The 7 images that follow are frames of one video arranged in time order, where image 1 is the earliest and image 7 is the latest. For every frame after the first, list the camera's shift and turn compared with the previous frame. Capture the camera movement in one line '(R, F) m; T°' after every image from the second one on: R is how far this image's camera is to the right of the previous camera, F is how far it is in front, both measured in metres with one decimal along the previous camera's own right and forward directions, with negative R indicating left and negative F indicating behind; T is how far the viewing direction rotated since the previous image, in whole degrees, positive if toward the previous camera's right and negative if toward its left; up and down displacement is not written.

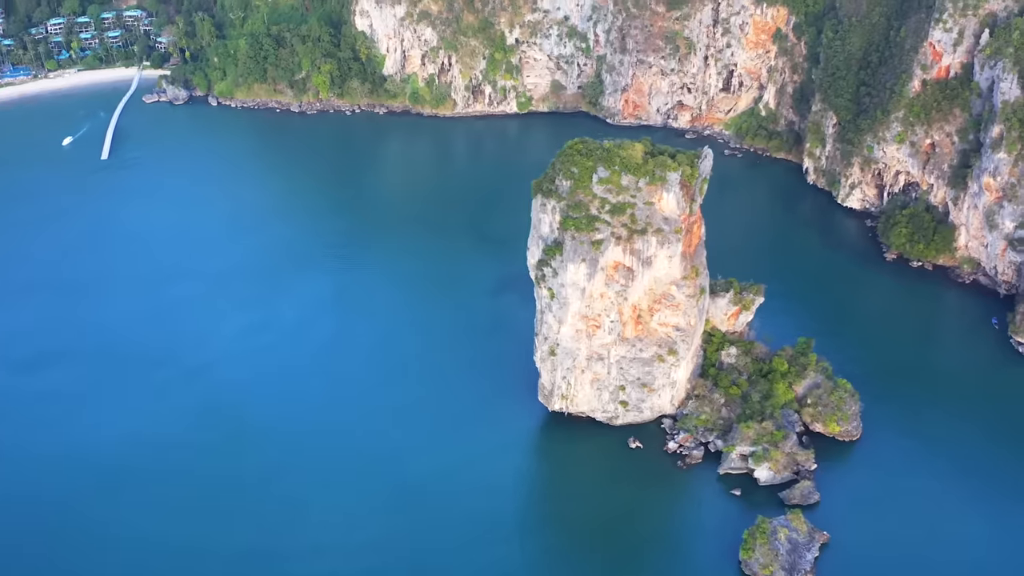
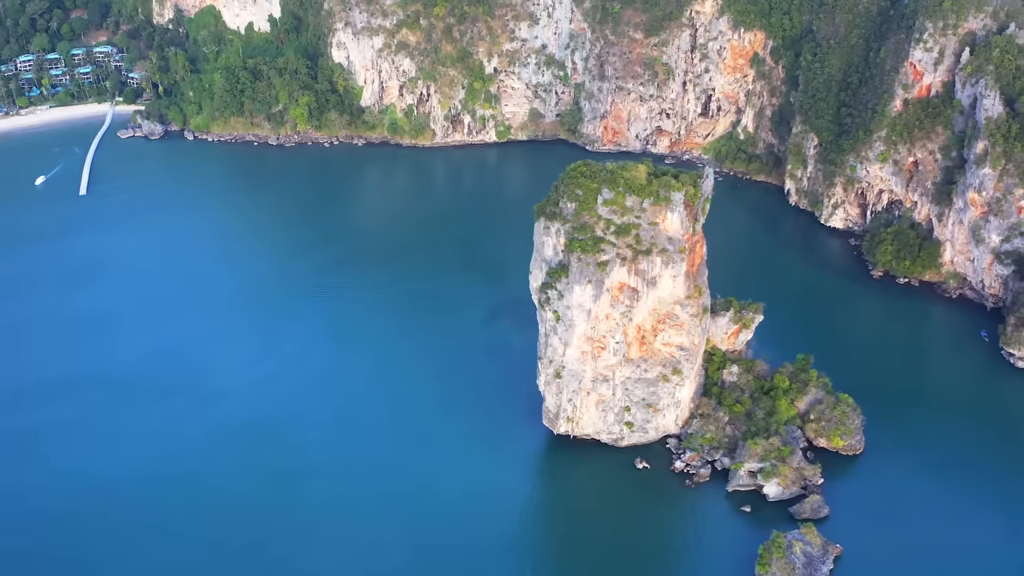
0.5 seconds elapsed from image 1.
(-0.7, +0.2) m; +1°
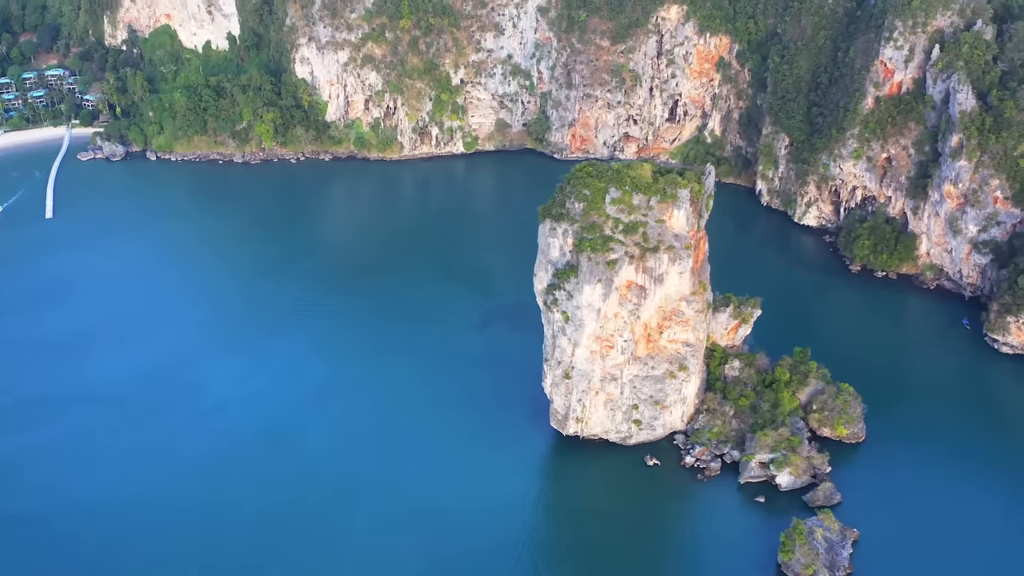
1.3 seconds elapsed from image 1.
(-1.2, 0.0) m; +2°
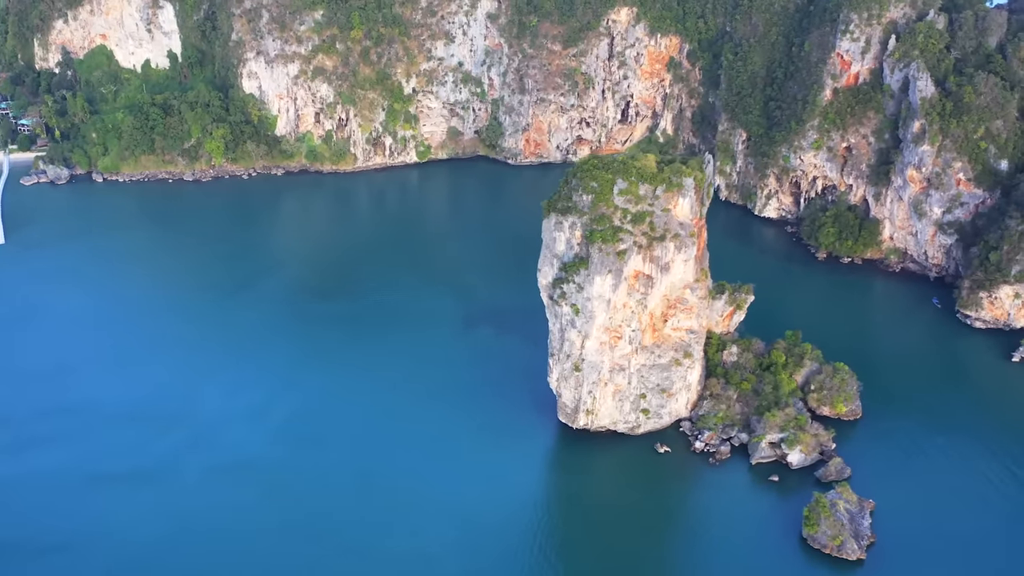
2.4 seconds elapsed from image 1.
(-1.8, 0.0) m; +3°
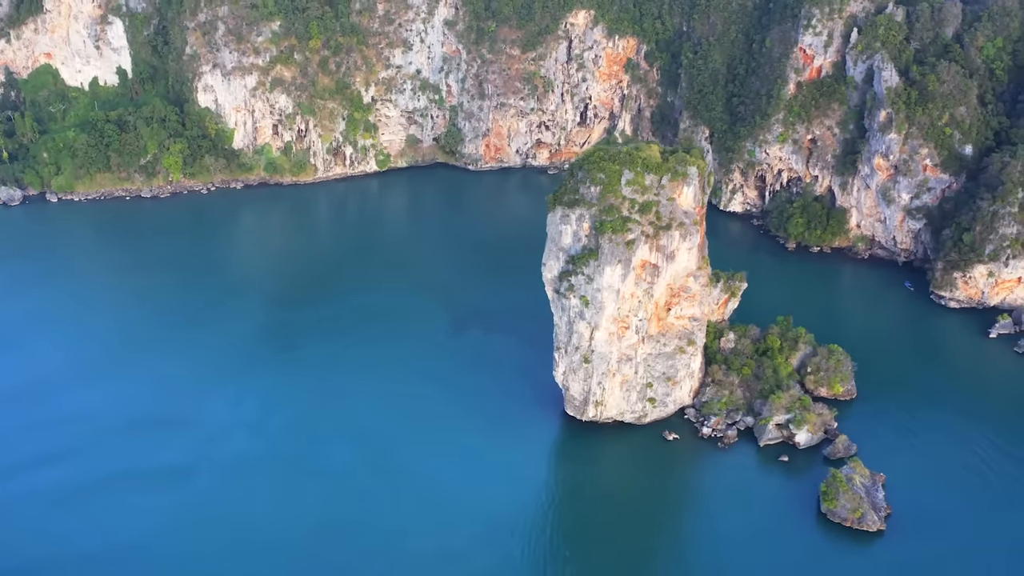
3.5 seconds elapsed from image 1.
(-1.6, -0.1) m; +3°
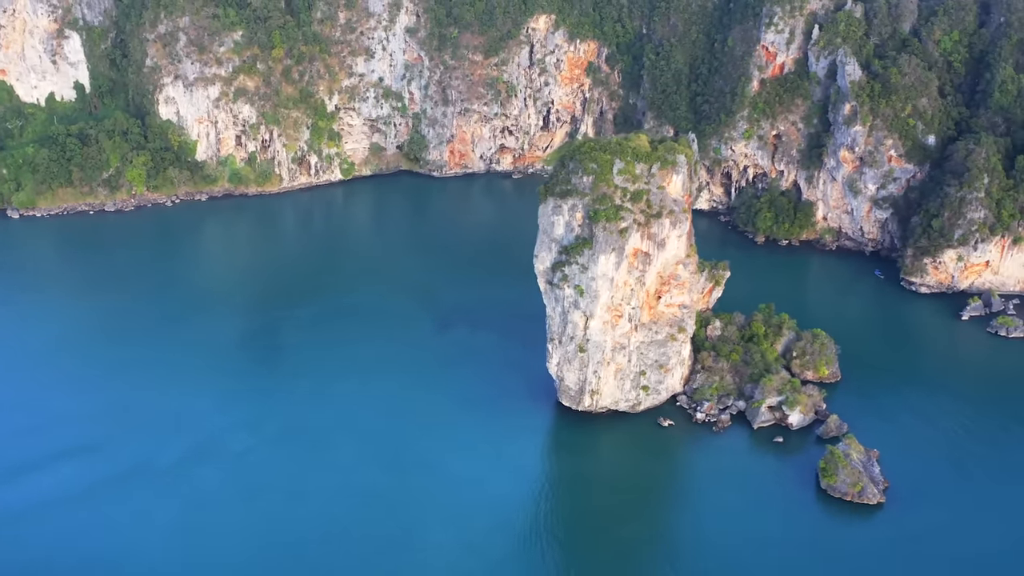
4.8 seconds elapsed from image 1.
(-1.0, -0.2) m; +3°
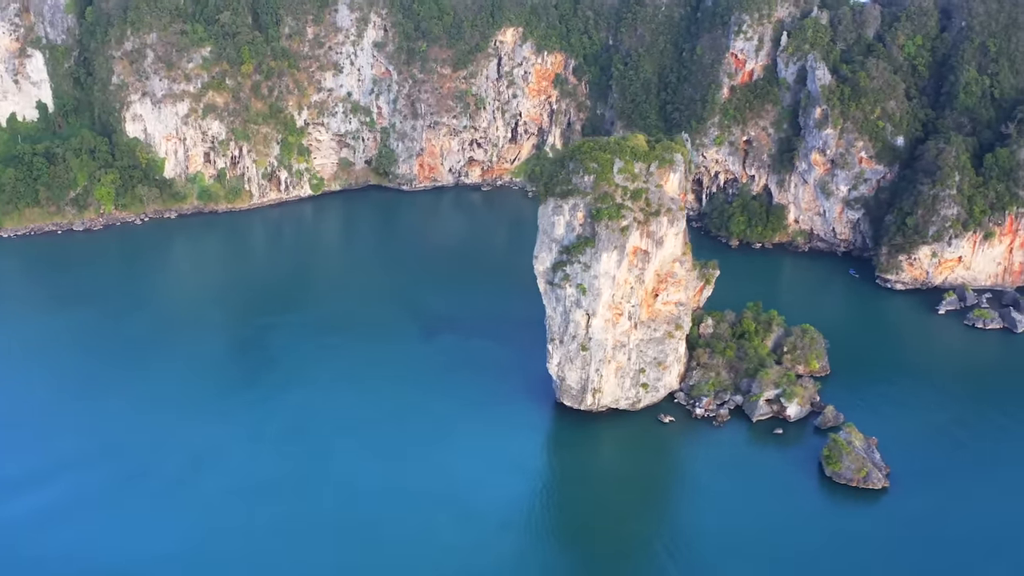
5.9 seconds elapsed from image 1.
(-1.2, -0.3) m; +2°
